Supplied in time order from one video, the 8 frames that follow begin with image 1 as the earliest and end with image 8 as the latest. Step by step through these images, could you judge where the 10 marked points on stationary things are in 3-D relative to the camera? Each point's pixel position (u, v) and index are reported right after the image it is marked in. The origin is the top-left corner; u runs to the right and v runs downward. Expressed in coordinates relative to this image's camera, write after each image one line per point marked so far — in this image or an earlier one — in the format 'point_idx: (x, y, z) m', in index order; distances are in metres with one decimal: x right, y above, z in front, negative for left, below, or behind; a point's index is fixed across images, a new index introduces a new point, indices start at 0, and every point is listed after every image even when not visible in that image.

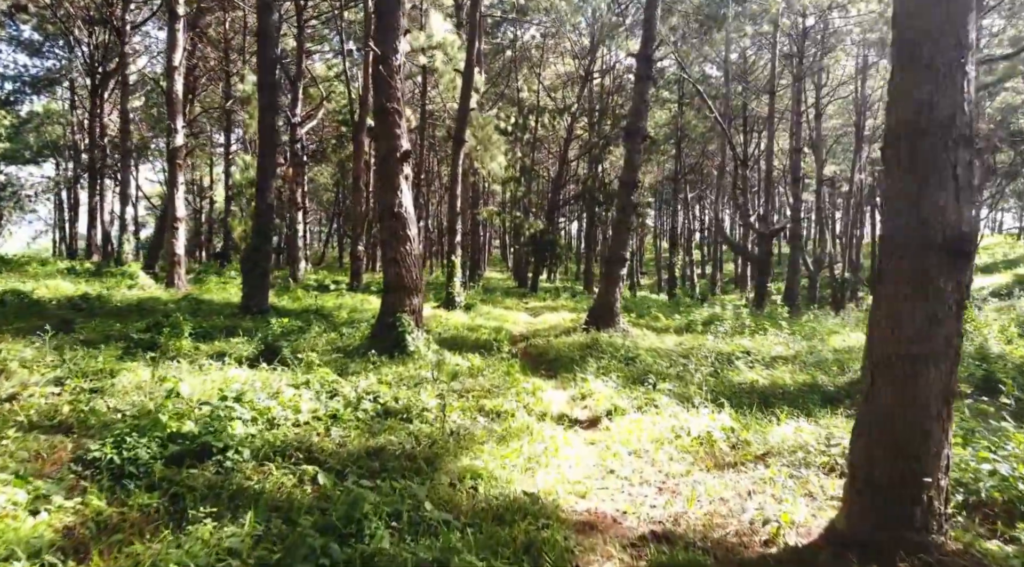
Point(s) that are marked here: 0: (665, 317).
0: (+4.0, -0.9, +19.8) m
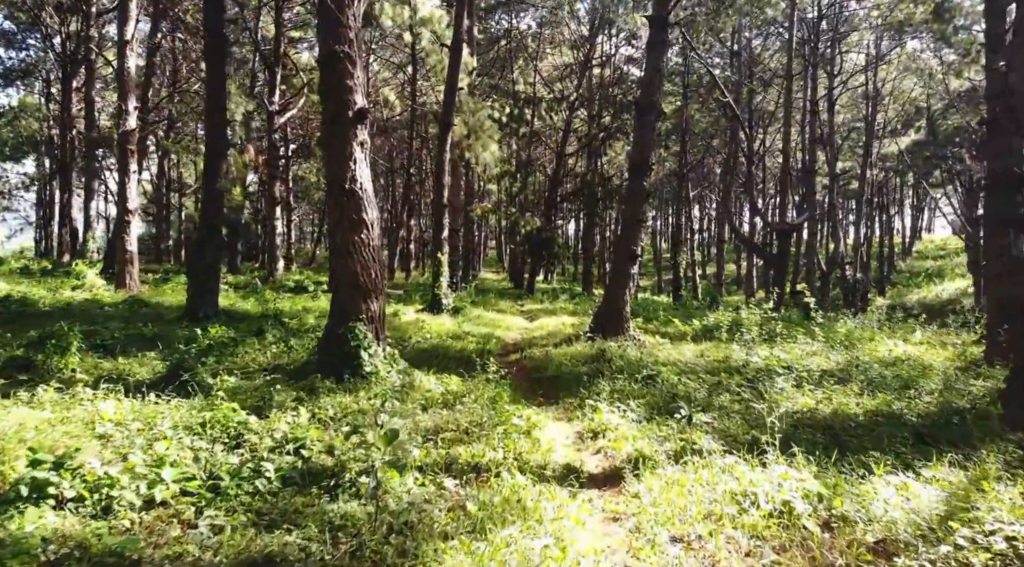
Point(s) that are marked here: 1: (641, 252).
0: (+3.8, -0.9, +17.7) m
1: (+2.1, +0.5, +12.7) m
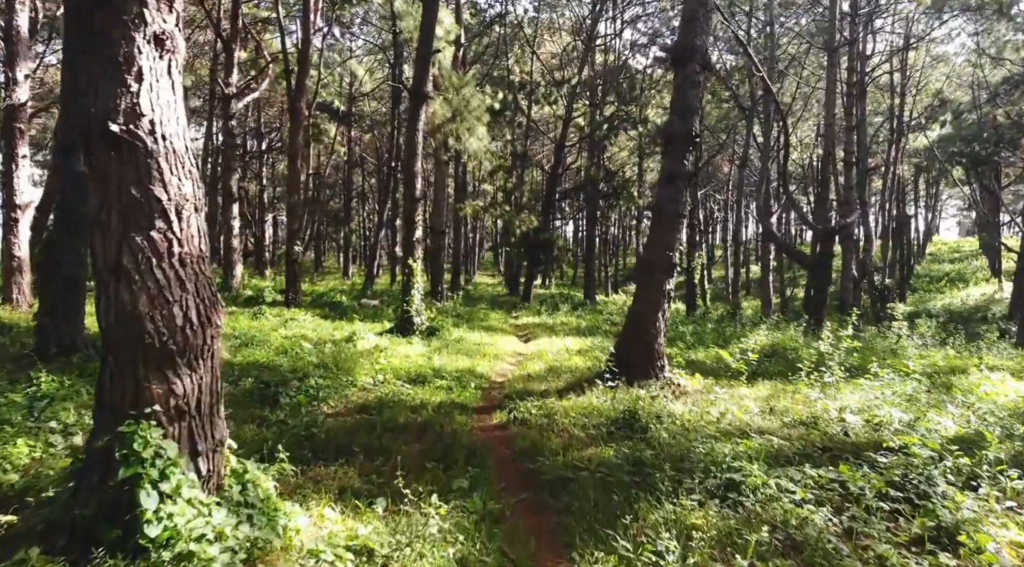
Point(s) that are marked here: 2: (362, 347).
0: (+3.6, -1.1, +14.0) m
1: (+2.0, +0.3, +9.0) m
2: (-2.3, -1.0, +11.6) m
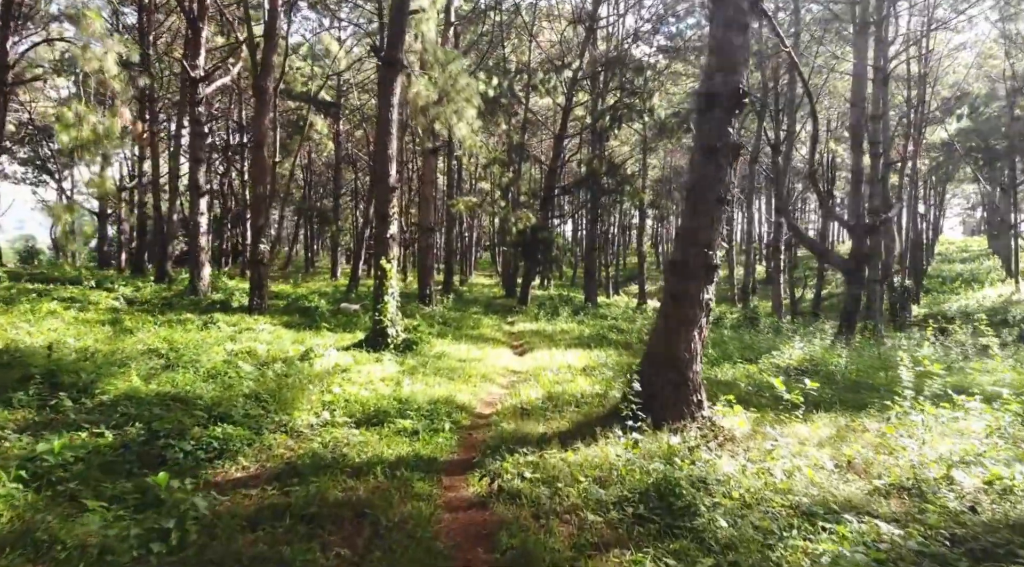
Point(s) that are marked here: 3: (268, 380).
0: (+3.5, -1.2, +11.9) m
1: (+1.9, +0.2, +6.9) m
2: (-2.4, -1.0, +9.4) m
3: (-2.7, -1.1, +8.5) m
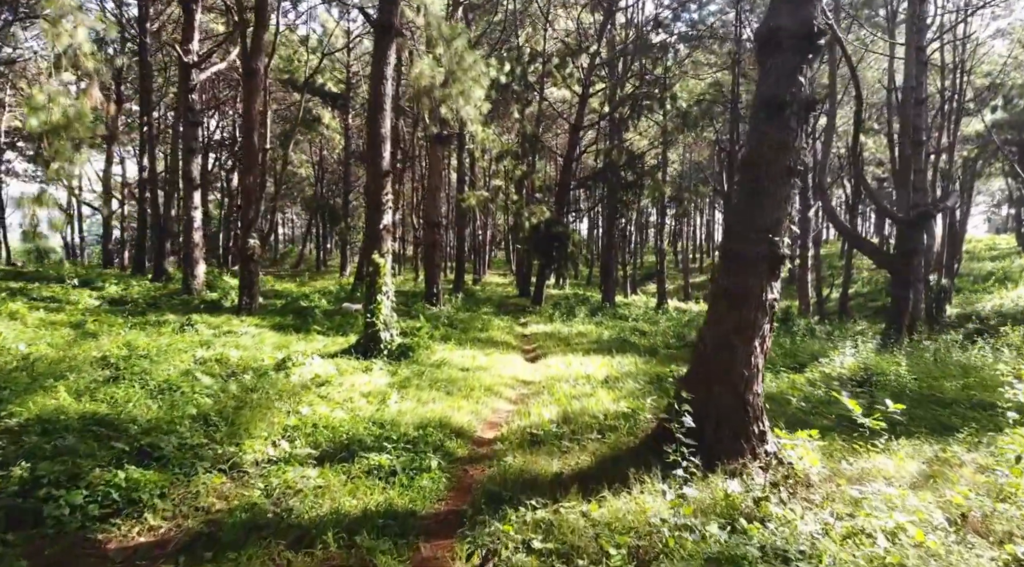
0: (+3.7, -1.2, +10.4) m
1: (+1.9, +0.2, +5.4) m
2: (-2.3, -1.0, +8.0) m
3: (-2.6, -1.0, +7.2) m
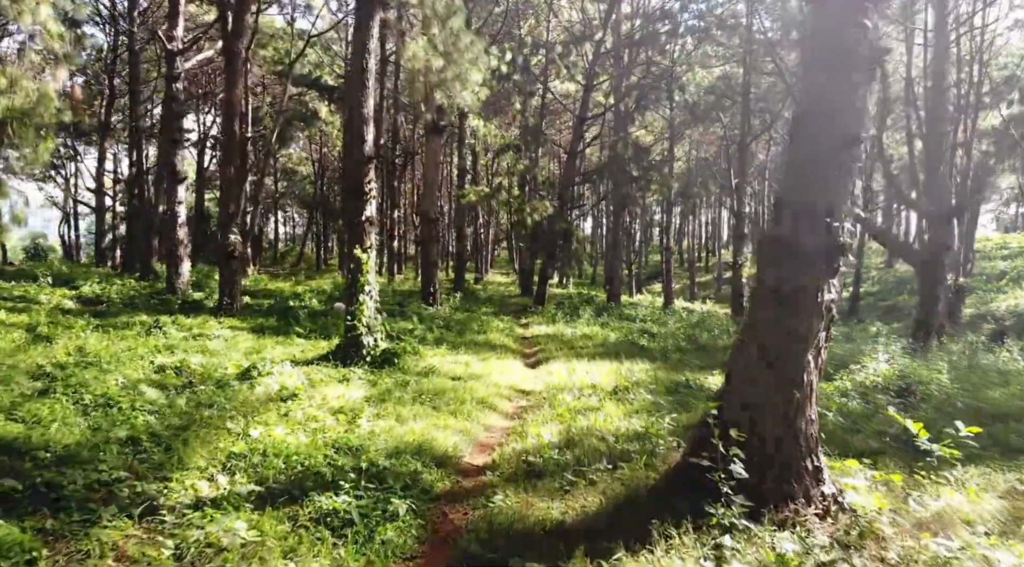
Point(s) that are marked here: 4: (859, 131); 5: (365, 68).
0: (+3.6, -1.2, +9.3) m
1: (+1.8, +0.2, +4.4) m
2: (-2.3, -1.0, +7.0) m
3: (-2.7, -1.0, +6.1) m
4: (+1.9, +0.9, +4.3) m
5: (-1.8, +2.6, +9.3) m
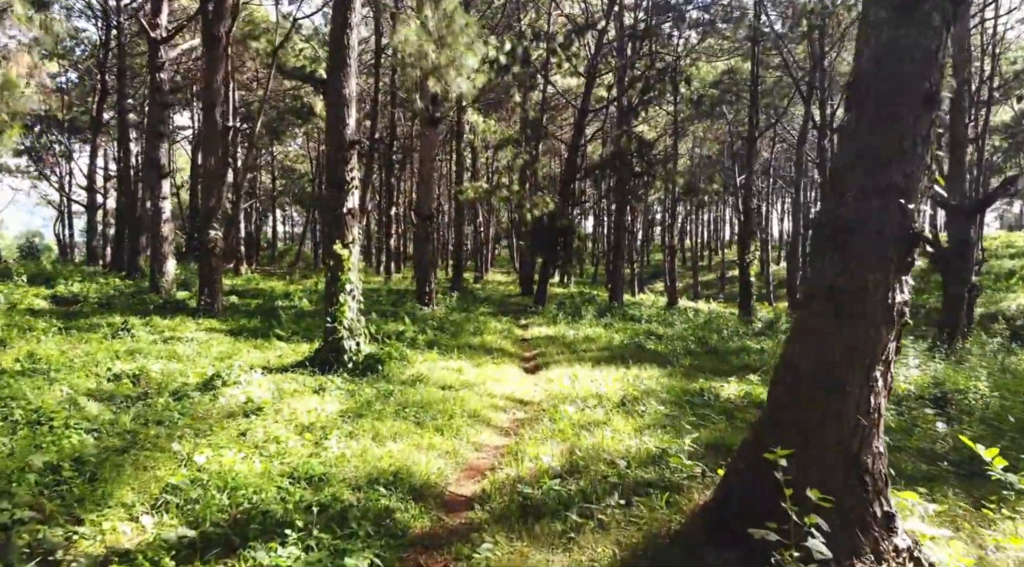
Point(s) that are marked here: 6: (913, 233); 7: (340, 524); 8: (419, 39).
0: (+3.6, -1.1, +8.5) m
1: (+1.8, +0.3, +3.5) m
2: (-2.4, -1.0, +6.2) m
3: (-2.7, -1.0, +5.3) m
4: (+1.8, +0.9, +3.5) m
5: (-1.8, +2.6, +8.4) m
6: (+1.8, +0.3, +3.6) m
7: (-0.8, -1.2, +4.1) m
8: (-1.6, +4.1, +12.7) m
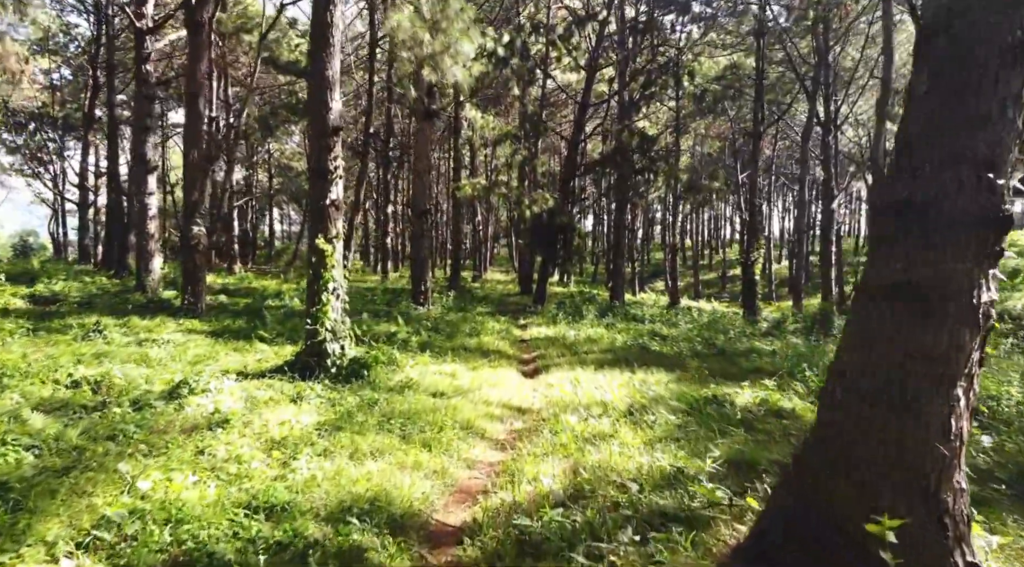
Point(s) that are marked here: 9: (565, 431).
0: (+3.6, -1.1, +7.9) m
1: (+1.8, +0.3, +2.9) m
2: (-2.4, -1.0, +5.6) m
3: (-2.8, -1.0, +4.7) m
4: (+1.8, +0.9, +2.9) m
5: (-1.8, +2.6, +7.8) m
6: (+1.7, +0.3, +2.9) m
7: (-0.9, -1.2, +3.5) m
8: (-1.6, +4.1, +12.1) m
9: (+0.4, -1.1, +5.9) m
